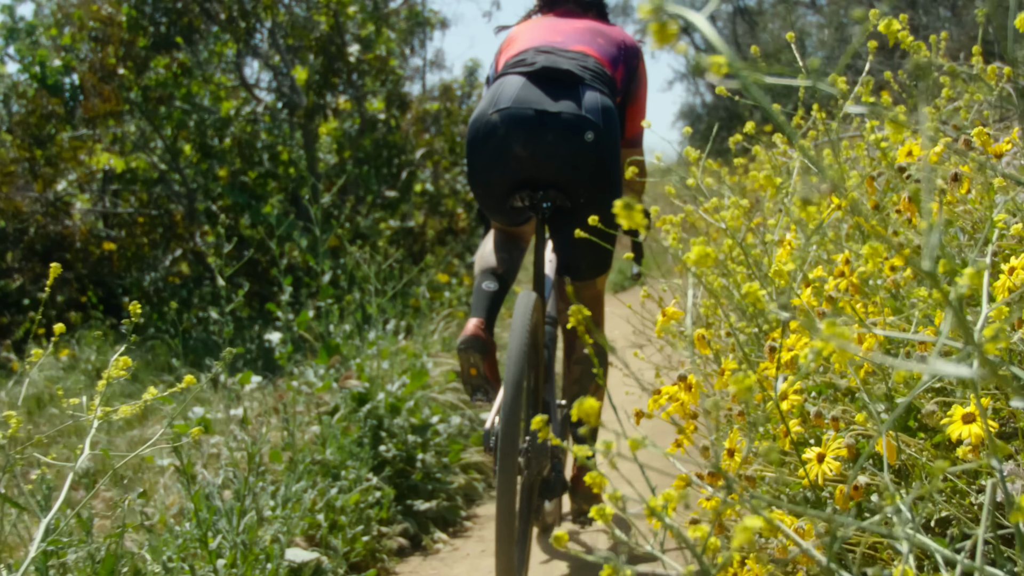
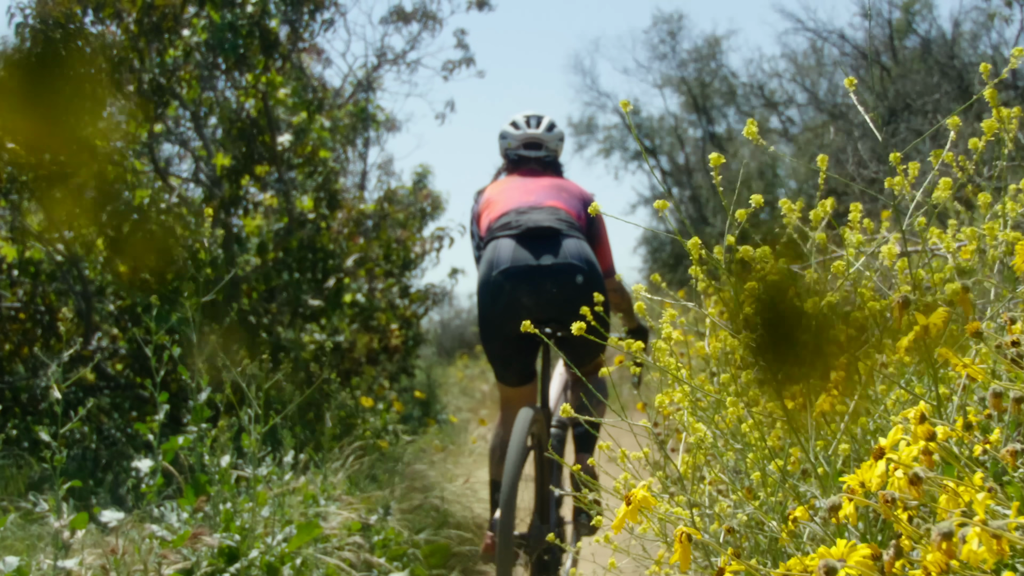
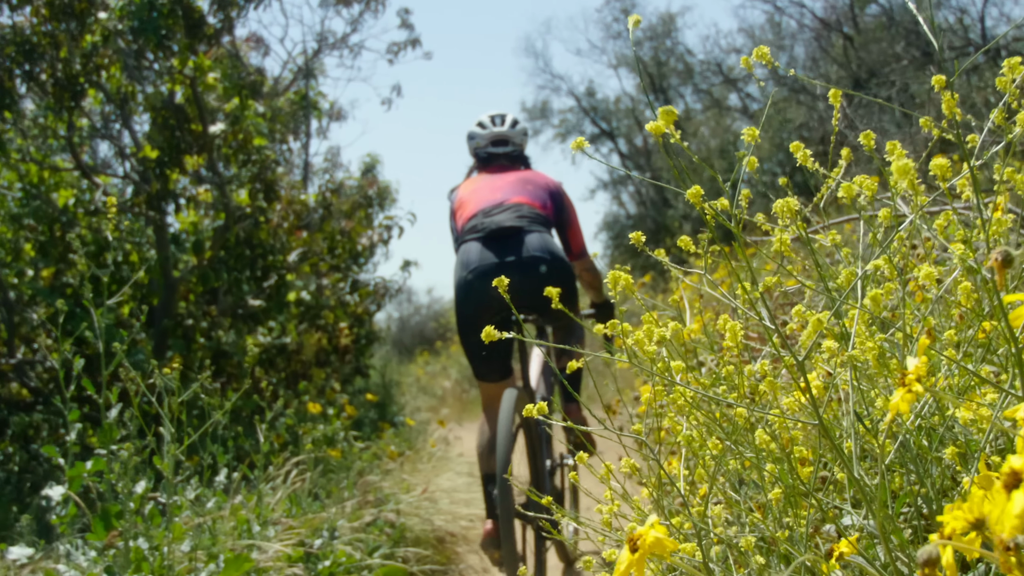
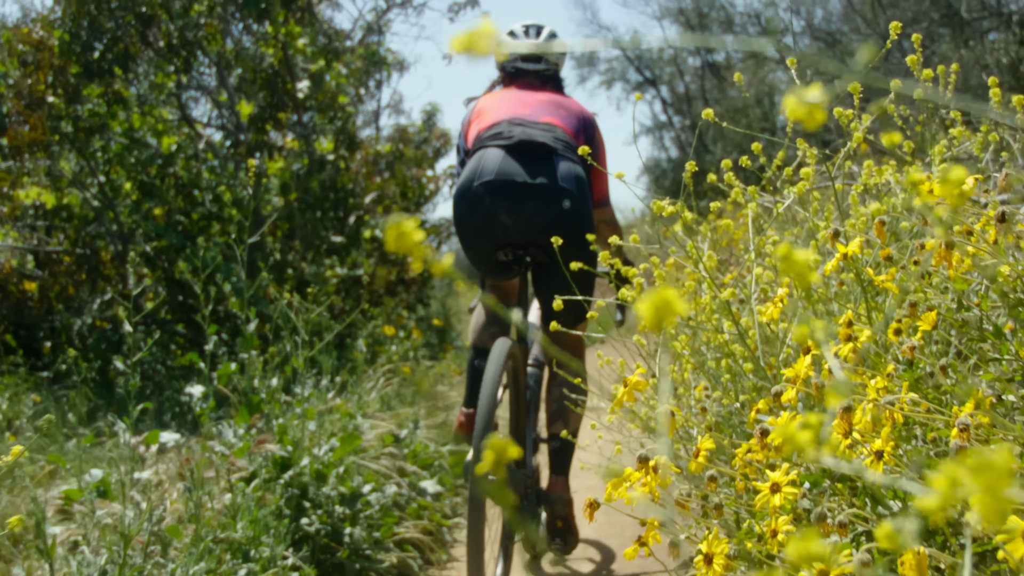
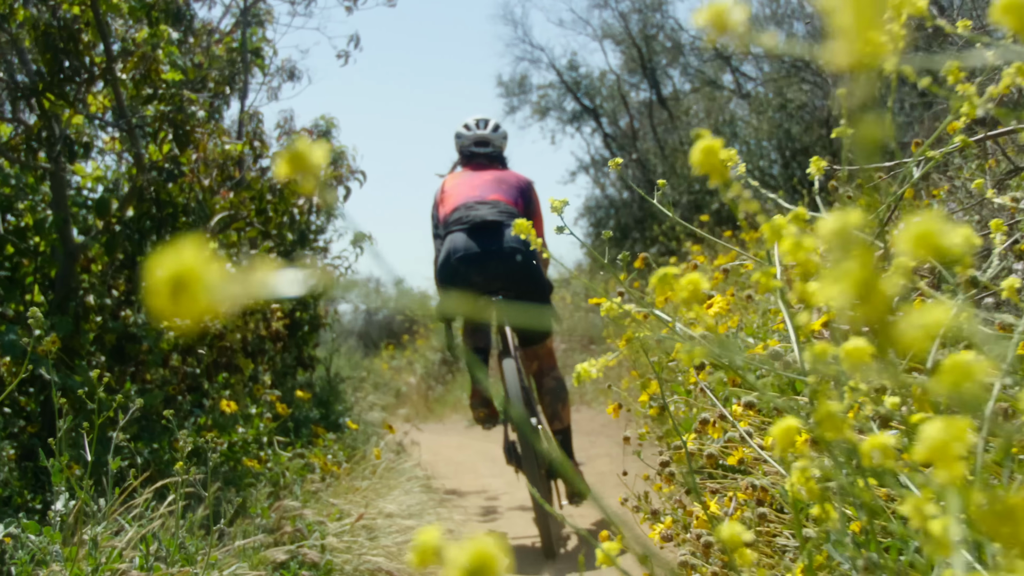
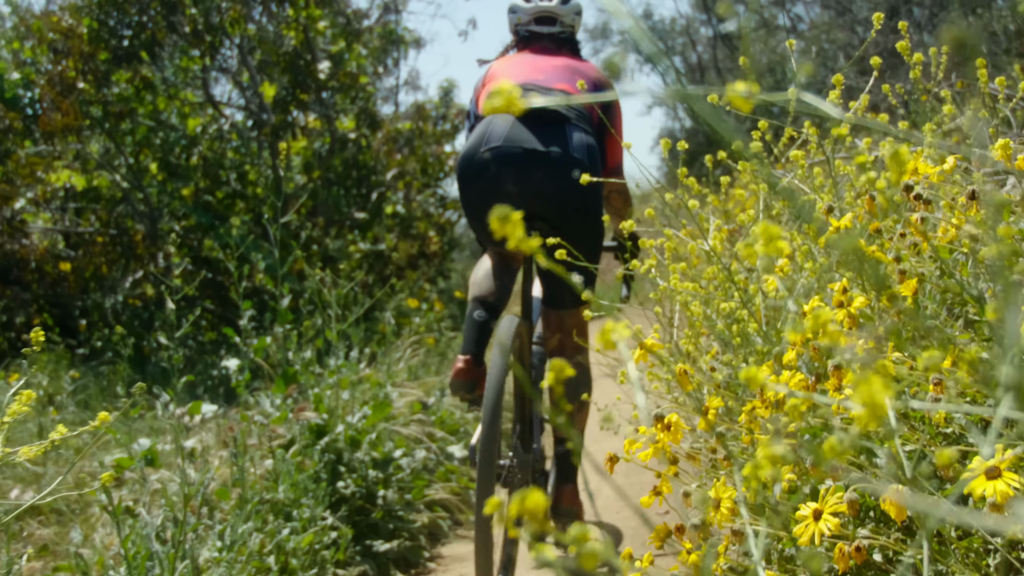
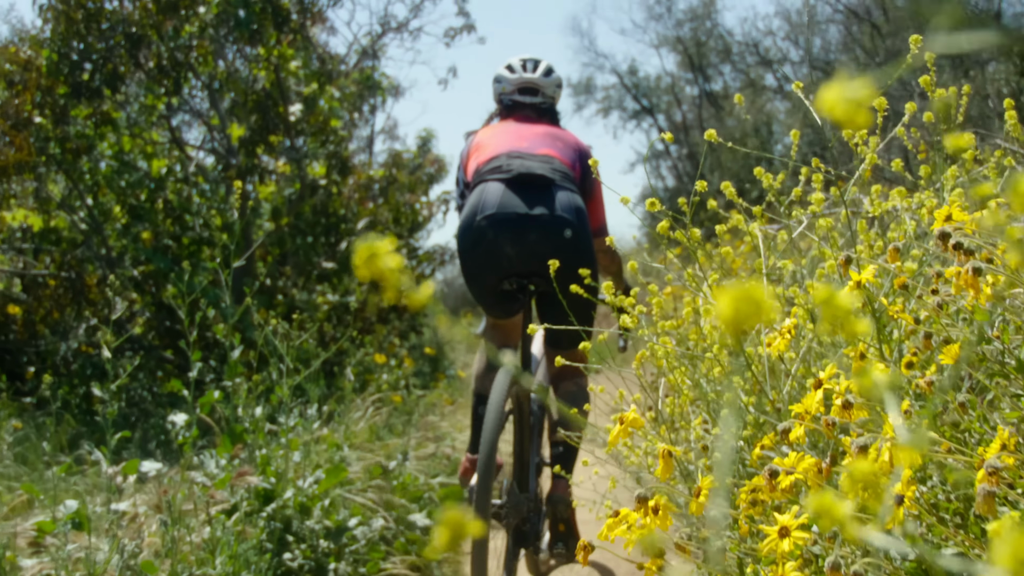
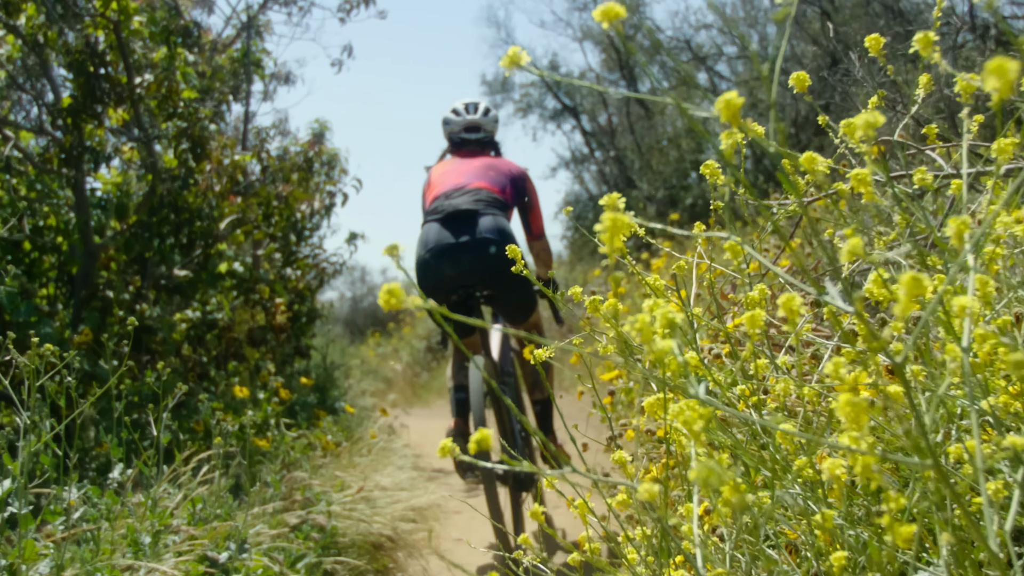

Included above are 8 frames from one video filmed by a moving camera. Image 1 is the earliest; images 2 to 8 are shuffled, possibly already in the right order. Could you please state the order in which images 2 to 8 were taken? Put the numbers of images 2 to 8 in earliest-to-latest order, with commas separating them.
6, 4, 7, 2, 3, 8, 5
